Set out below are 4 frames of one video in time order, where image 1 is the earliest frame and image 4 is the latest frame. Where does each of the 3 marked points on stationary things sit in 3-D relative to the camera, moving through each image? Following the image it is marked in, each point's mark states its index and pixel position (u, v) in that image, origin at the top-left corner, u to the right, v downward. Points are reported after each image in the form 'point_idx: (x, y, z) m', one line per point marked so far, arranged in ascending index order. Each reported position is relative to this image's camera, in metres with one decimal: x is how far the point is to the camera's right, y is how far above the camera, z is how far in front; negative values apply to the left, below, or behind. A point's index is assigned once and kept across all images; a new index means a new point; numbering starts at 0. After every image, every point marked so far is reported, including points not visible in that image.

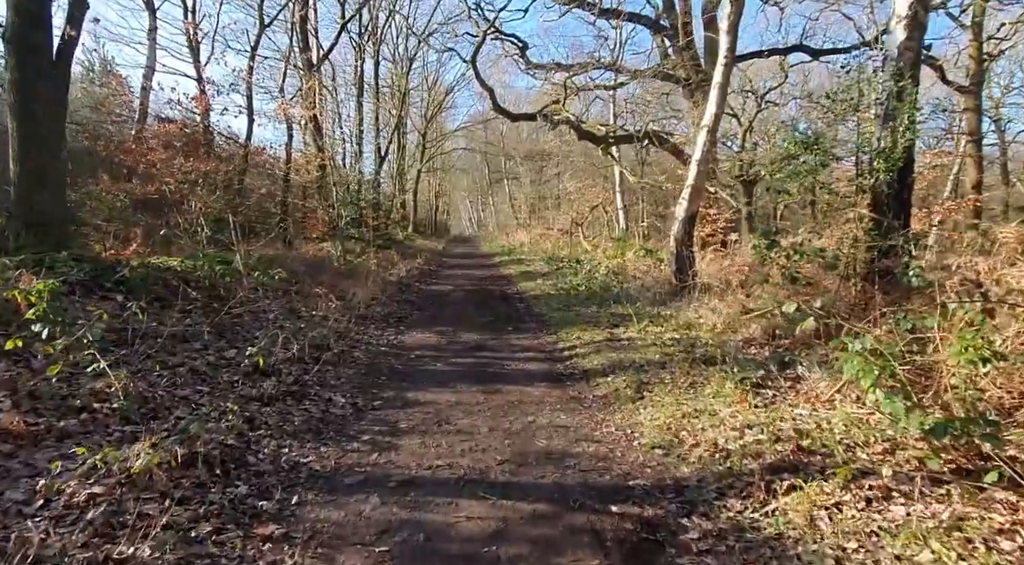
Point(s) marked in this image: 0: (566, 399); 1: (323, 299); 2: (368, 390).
0: (+0.5, -1.2, +7.1) m
1: (-3.3, -0.3, +12.2) m
2: (-1.5, -1.1, +7.5) m
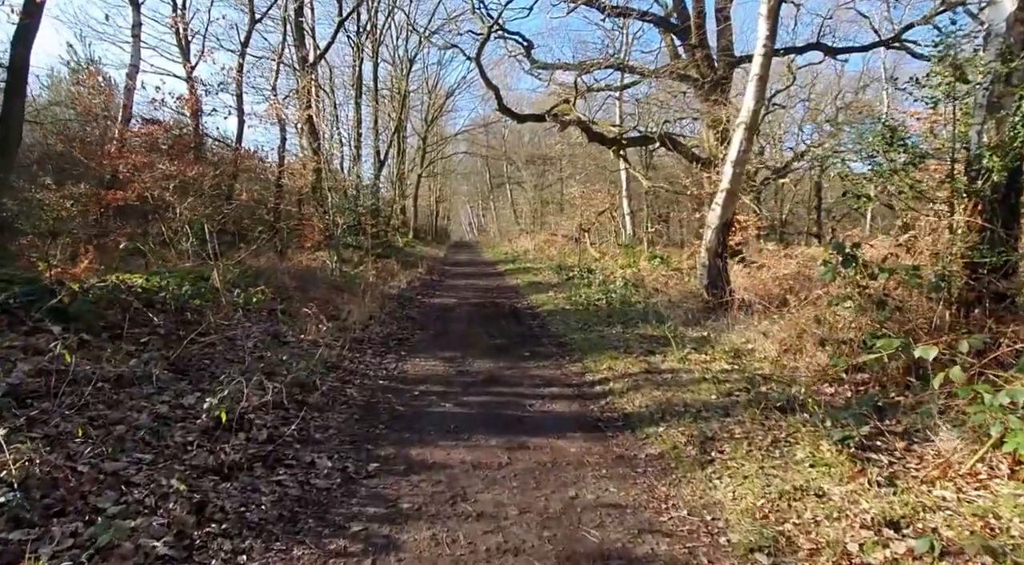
0: (+0.8, -1.4, +5.6) m
1: (-3.0, -0.6, +10.8) m
2: (-1.3, -1.4, +6.0) m
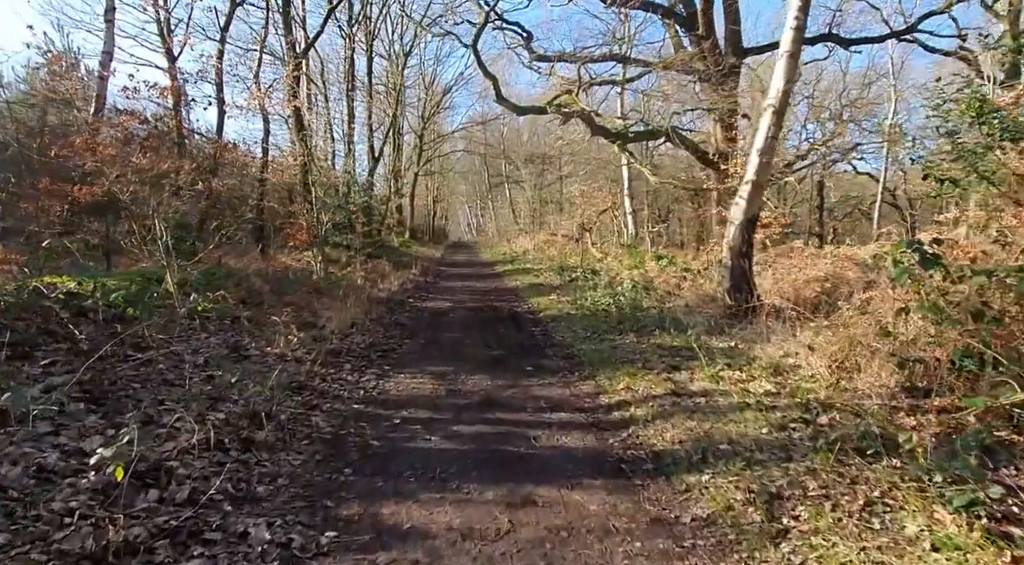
0: (+0.8, -1.4, +4.2) m
1: (-3.0, -0.6, +9.4) m
2: (-1.3, -1.4, +4.6) m
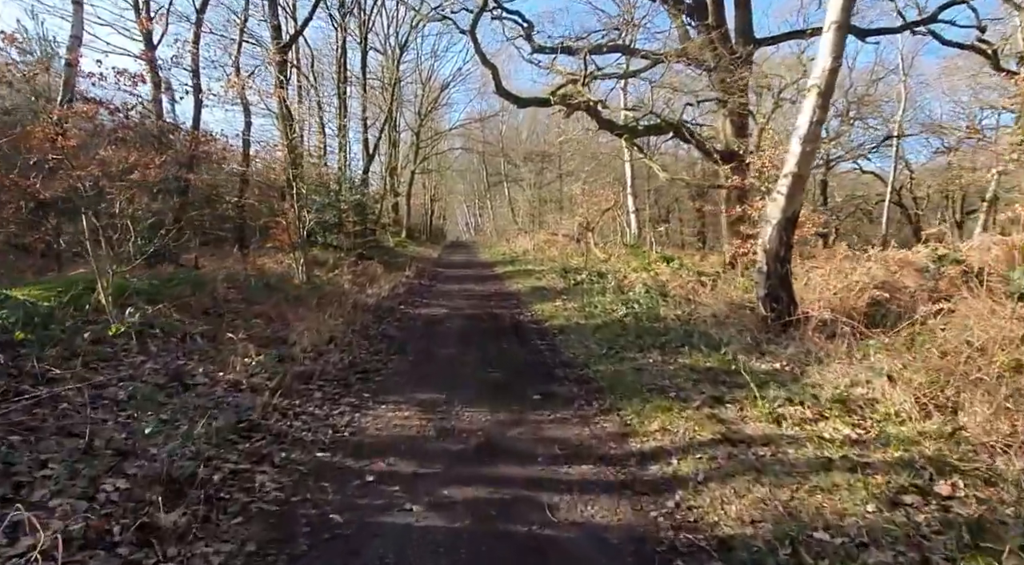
0: (+0.9, -1.6, +2.7) m
1: (-3.0, -0.7, +7.8) m
2: (-1.2, -1.5, +3.1) m
